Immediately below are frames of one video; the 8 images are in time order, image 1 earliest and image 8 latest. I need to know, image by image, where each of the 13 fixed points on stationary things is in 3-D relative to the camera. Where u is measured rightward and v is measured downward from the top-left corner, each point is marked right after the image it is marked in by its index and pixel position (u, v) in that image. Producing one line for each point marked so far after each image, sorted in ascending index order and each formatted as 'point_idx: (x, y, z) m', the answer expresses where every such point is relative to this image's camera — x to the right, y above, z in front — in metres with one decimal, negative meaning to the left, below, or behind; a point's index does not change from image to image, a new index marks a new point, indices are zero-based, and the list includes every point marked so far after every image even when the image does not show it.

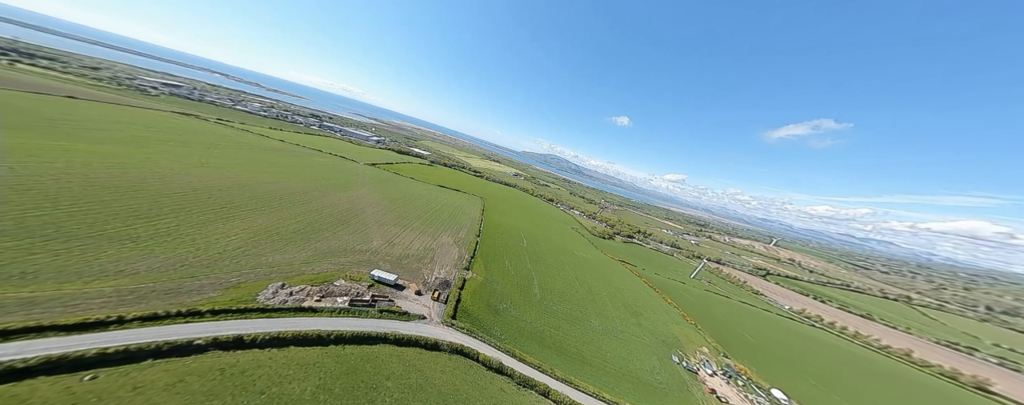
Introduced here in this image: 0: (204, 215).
0: (-25.5, -0.8, +19.1) m
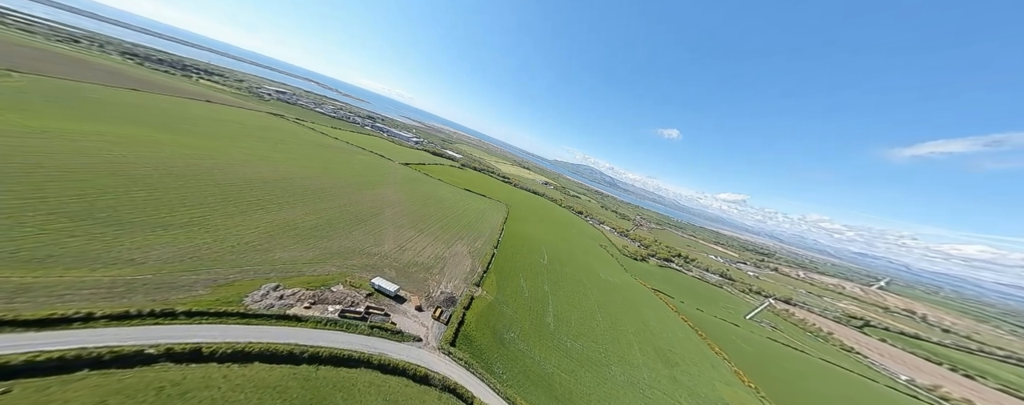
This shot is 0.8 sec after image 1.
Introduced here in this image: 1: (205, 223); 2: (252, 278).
0: (-23.9, 0.0, +20.1) m
1: (-22.5, -1.4, +16.7) m
2: (-15.2, -4.4, +13.3) m
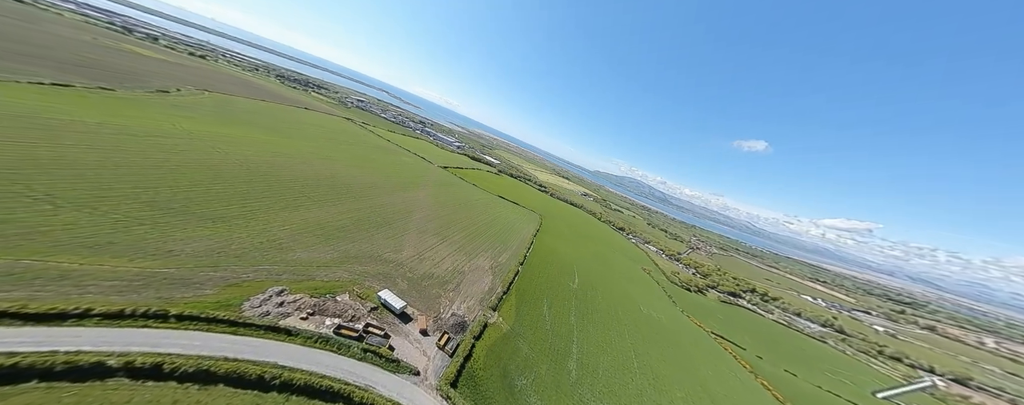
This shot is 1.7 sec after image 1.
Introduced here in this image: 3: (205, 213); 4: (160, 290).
0: (-21.4, +0.3, +21.5) m
1: (-20.7, -1.0, +17.8) m
2: (-14.3, -4.4, +13.1) m
3: (-22.4, -0.6, +16.9) m
4: (-16.3, -4.0, +10.5) m
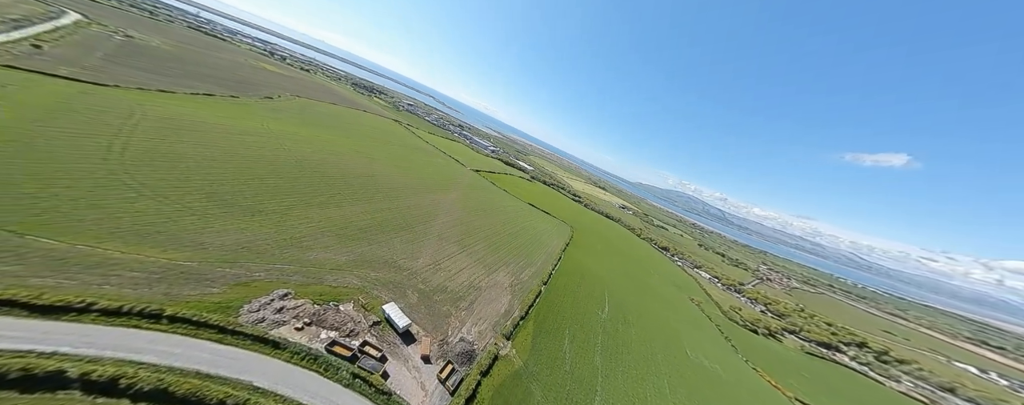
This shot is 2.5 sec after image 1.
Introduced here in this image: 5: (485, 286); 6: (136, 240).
0: (-18.8, +0.6, +22.3) m
1: (-18.7, -0.7, +18.5) m
2: (-13.5, -4.4, +12.8) m
3: (-20.6, -0.2, +17.9) m
4: (-15.8, -3.8, +10.5) m
5: (-2.1, -6.9, +19.0) m
6: (-20.5, -1.9, +12.4) m
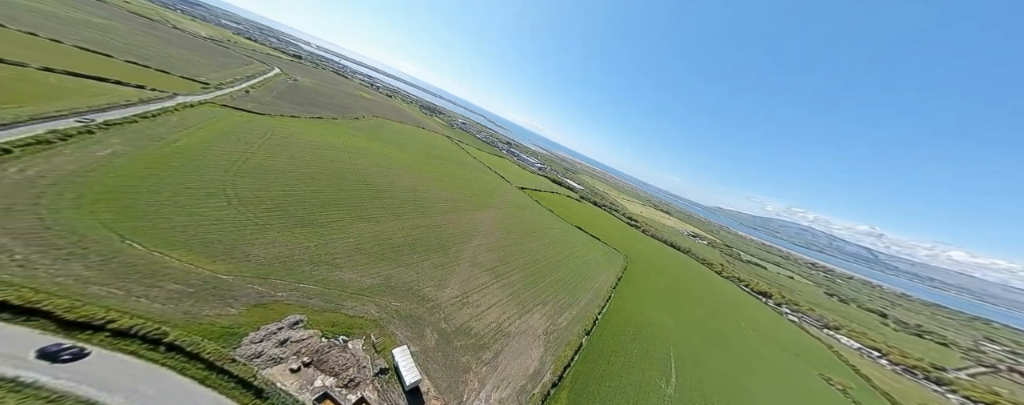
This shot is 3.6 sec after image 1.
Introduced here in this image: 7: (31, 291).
0: (-14.5, -0.9, +22.8) m
1: (-15.4, -1.9, +19.0) m
2: (-11.7, -5.3, +12.0) m
3: (-17.3, -1.2, +18.9) m
4: (-14.4, -4.5, +10.4) m
5: (+0.6, -8.7, +15.3) m
6: (-18.5, -2.6, +13.4) m
7: (-18.3, -3.4, +8.7) m
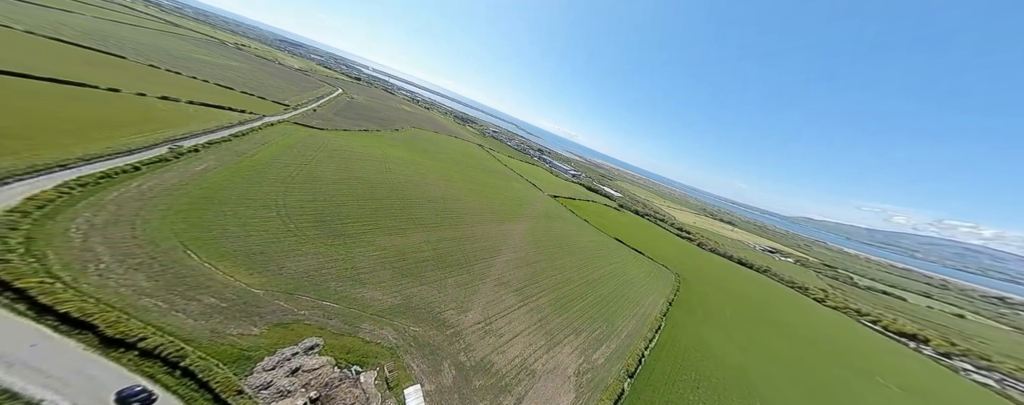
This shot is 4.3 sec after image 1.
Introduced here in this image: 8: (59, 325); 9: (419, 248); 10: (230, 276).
0: (-11.4, -2.0, +22.8) m
1: (-12.9, -2.9, +19.2) m
2: (-10.3, -6.2, +11.7) m
3: (-14.7, -2.3, +19.4) m
4: (-13.3, -5.3, +10.5) m
5: (+2.3, -9.8, +13.0) m
6: (-16.8, -3.5, +14.1) m
7: (-17.4, -4.2, +9.4) m
8: (-16.1, -4.2, +8.3) m
9: (-8.0, -4.0, +19.7) m
10: (-15.8, -4.1, +12.8) m
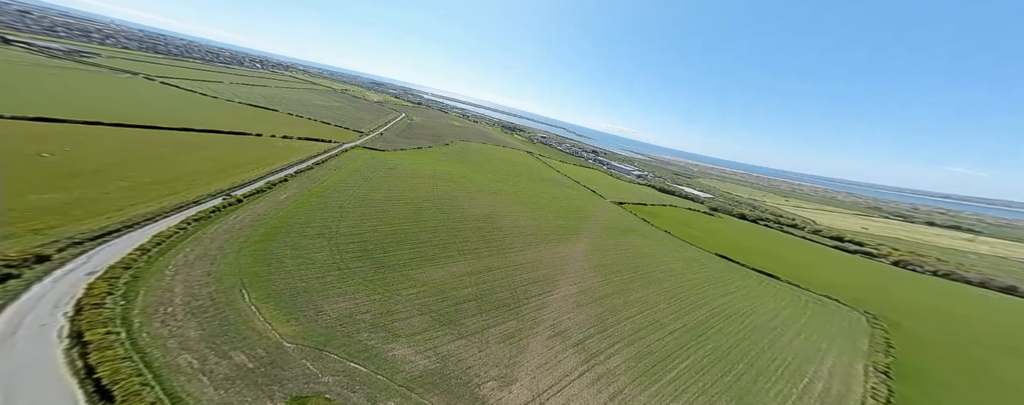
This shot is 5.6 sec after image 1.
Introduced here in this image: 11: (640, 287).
0: (-6.0, -4.0, +20.5) m
1: (-8.2, -5.0, +17.3) m
2: (-7.4, -8.0, +9.4) m
3: (-10.0, -4.4, +18.0) m
4: (-10.5, -7.3, +8.9) m
5: (+5.3, -11.0, +7.6) m
6: (-13.2, -5.6, +13.3) m
7: (-14.8, -6.3, +8.9) m
8: (-13.8, -6.2, +7.4) m
9: (-3.3, -5.8, +16.7) m
10: (-12.5, -6.2, +11.8) m
11: (+11.7, -6.5, +19.5) m
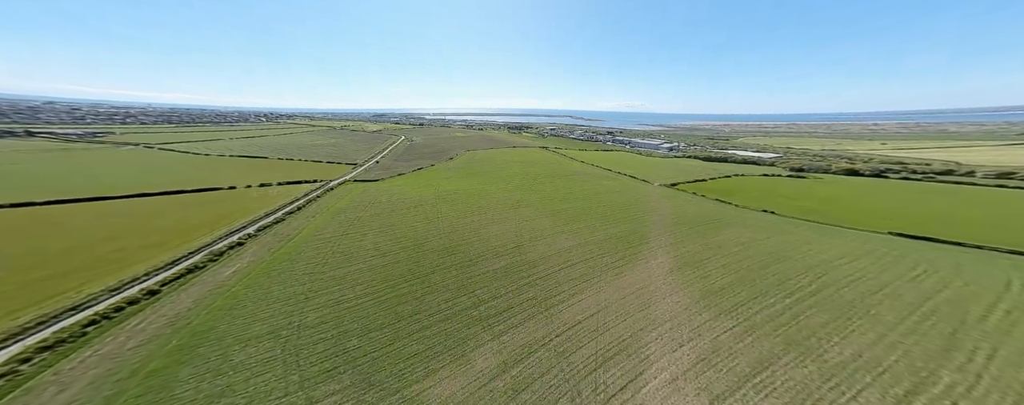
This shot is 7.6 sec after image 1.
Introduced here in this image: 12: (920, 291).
0: (-2.2, -6.0, +14.3) m
1: (-4.4, -7.4, +11.2) m
2: (-3.5, -10.2, +3.2) m
3: (-6.2, -7.1, +12.0) m
4: (-6.8, -10.0, +2.9) m
5: (+9.4, -10.7, +0.5) m
6: (-9.4, -8.9, +7.5) m
7: (-11.2, -9.9, +3.2) m
8: (-10.3, -9.6, +1.7) m
9: (+0.5, -7.2, +10.2) m
10: (-8.7, -9.4, +5.9) m
11: (+15.6, -5.1, +12.1) m
12: (+20.0, -4.7, +12.7) m
